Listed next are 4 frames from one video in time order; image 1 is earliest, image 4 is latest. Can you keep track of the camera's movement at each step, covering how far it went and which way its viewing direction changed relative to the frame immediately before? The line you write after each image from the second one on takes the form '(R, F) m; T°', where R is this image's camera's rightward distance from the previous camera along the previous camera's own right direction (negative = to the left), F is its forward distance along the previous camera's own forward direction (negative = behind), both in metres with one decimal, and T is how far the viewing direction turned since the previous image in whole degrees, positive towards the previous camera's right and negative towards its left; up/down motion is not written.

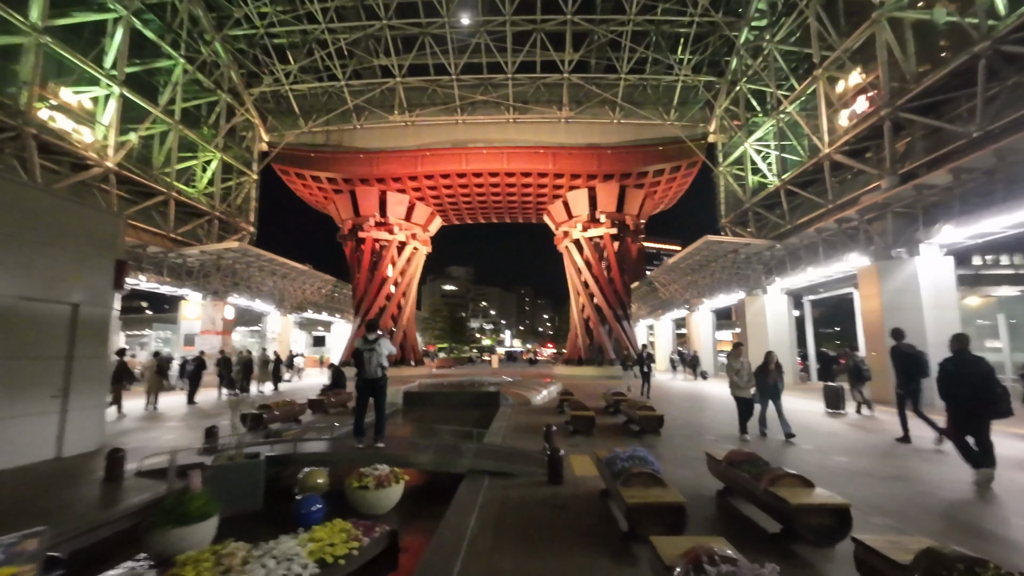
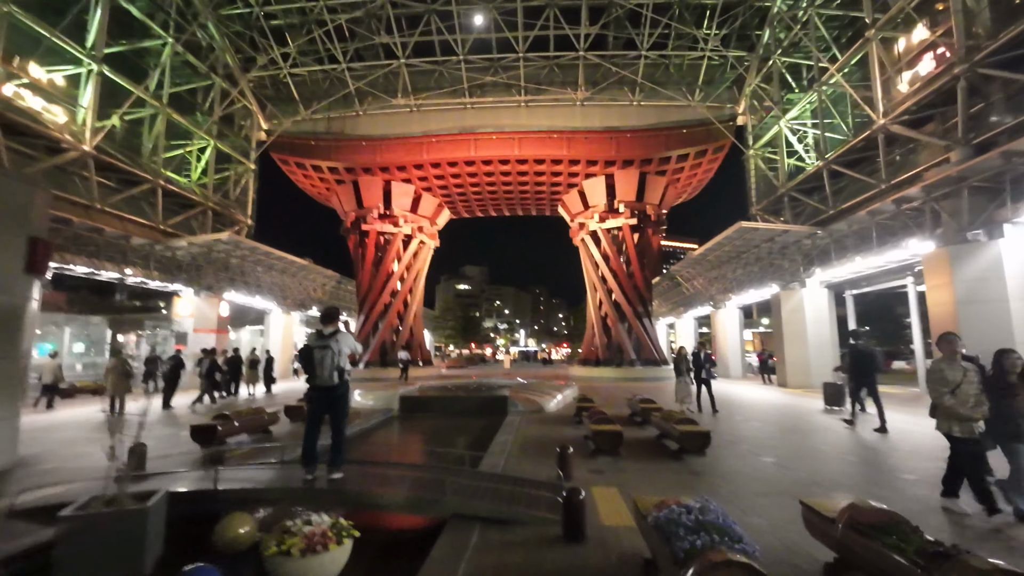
(+0.1, +1.7) m; -1°
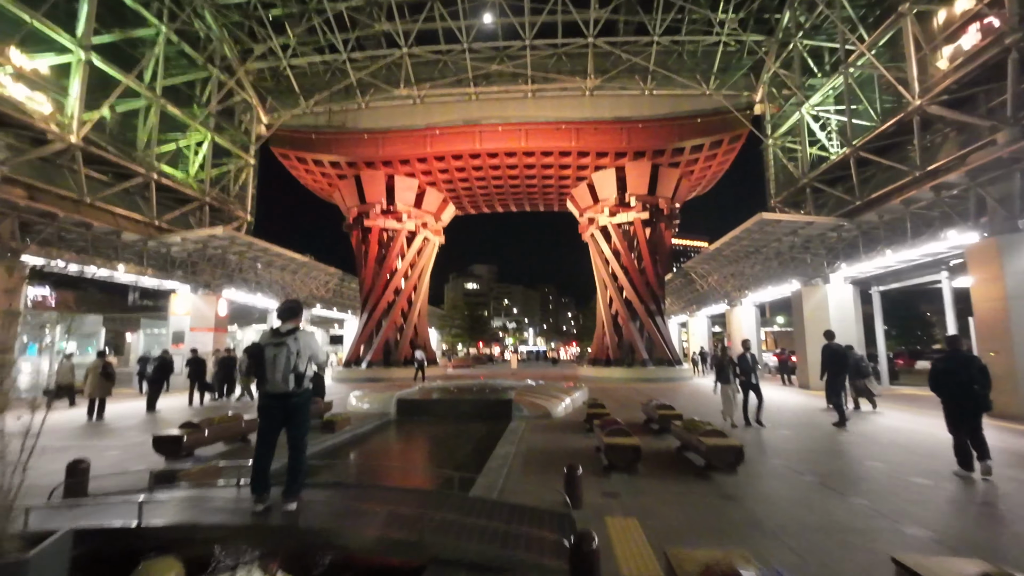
(+0.1, +0.9) m; -1°
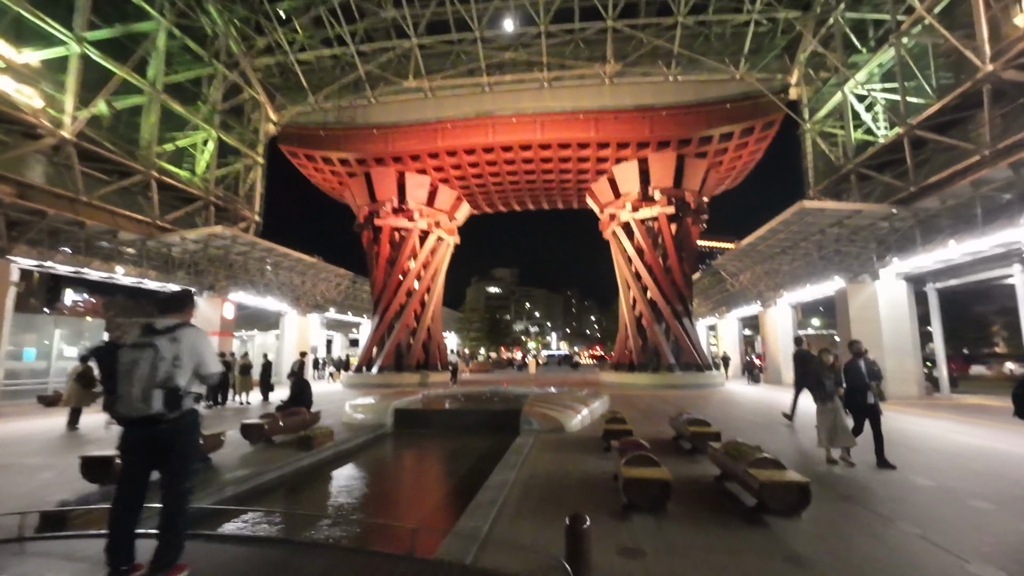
(+0.3, +1.3) m; -2°
